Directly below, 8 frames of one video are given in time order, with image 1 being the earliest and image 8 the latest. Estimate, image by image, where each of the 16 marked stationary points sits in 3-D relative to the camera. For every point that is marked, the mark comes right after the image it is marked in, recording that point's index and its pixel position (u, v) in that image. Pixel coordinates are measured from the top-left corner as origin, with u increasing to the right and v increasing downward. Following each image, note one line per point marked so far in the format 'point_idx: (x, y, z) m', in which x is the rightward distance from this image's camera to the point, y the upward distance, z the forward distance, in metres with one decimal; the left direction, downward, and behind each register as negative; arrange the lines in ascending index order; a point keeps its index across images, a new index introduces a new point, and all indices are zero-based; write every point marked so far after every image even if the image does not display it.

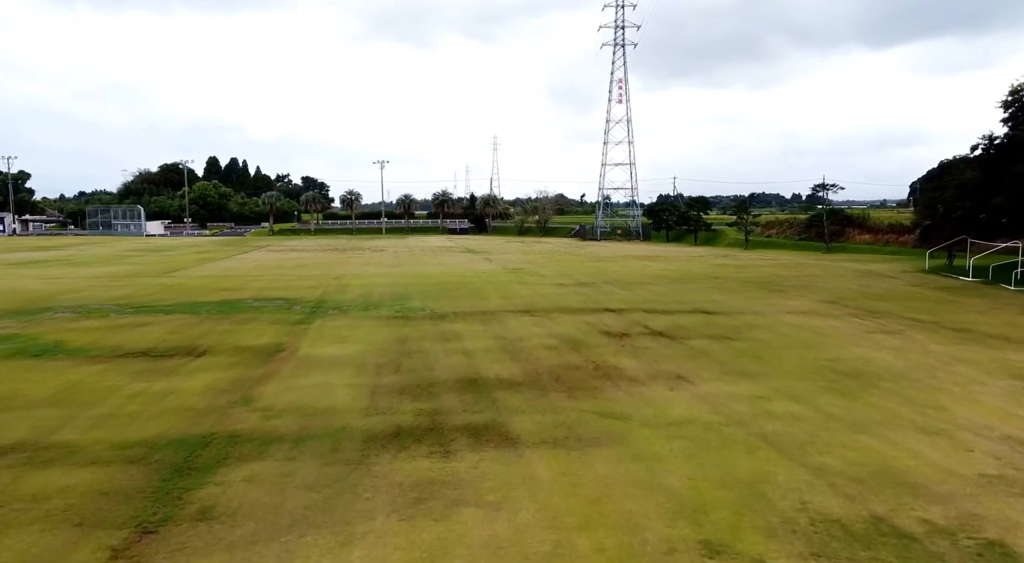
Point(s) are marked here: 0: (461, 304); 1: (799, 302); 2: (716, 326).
0: (-1.6, -0.8, +19.5) m
1: (+9.0, -0.6, +19.3) m
2: (+5.2, -1.1, +15.6) m
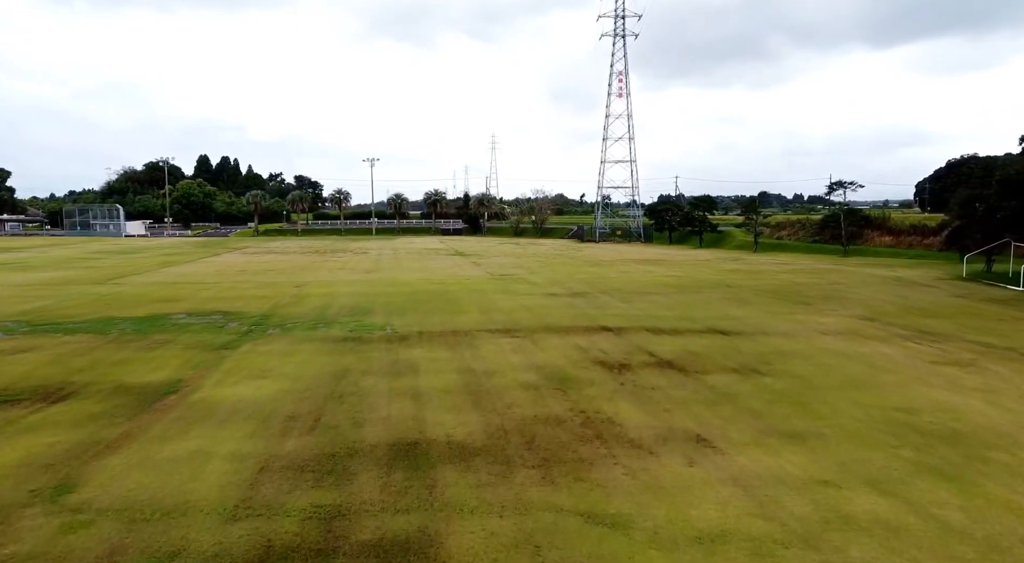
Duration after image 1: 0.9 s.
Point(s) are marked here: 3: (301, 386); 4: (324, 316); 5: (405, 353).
0: (-2.2, -1.1, +16.5) m
1: (+8.5, -1.0, +16.3) m
2: (+4.6, -1.5, +12.6) m
3: (-3.5, -1.7, +10.2) m
4: (-5.3, -1.0, +17.0) m
5: (-2.2, -1.5, +12.8) m
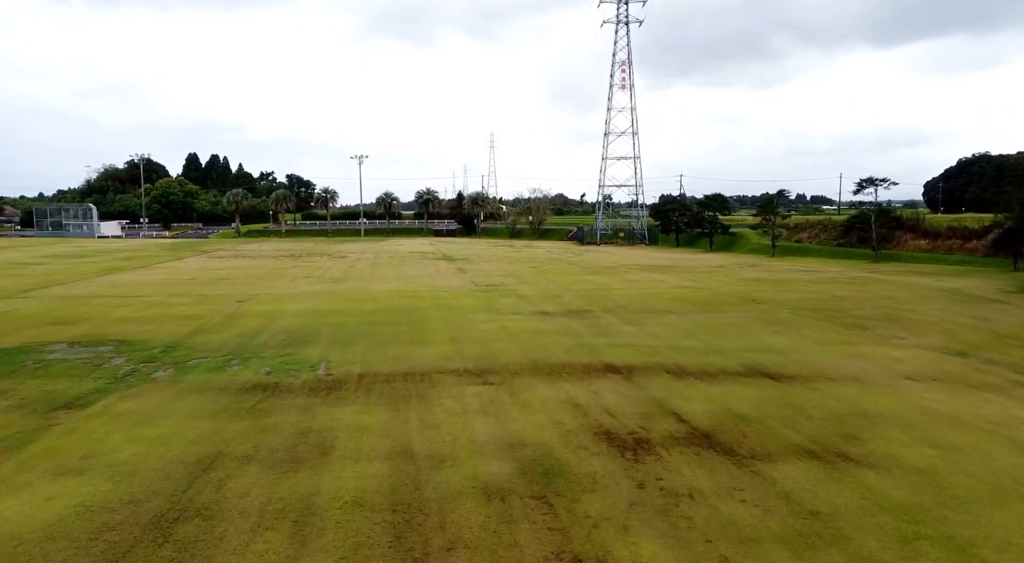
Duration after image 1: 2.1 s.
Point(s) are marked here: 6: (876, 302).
0: (-2.7, -1.5, +12.6) m
1: (+8.0, -1.4, +12.4) m
2: (+4.1, -1.9, +8.7) m
3: (-4.0, -2.2, +6.3) m
4: (-5.7, -1.4, +13.2) m
5: (-2.7, -1.9, +8.9) m
6: (+11.3, -0.6, +19.0) m
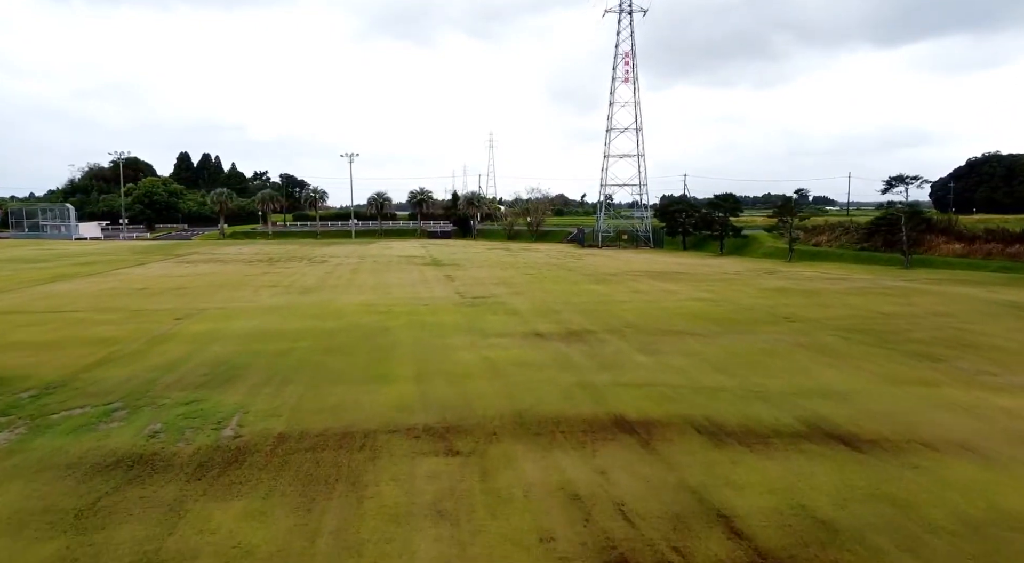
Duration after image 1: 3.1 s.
0: (-3.0, -1.9, +9.6) m
1: (+7.7, -1.8, +9.4) m
2: (+3.8, -2.3, +5.7) m
3: (-4.3, -2.5, +3.3) m
4: (-6.1, -1.8, +10.2) m
5: (-3.0, -2.3, +5.9) m
6: (+11.0, -1.0, +16.0) m
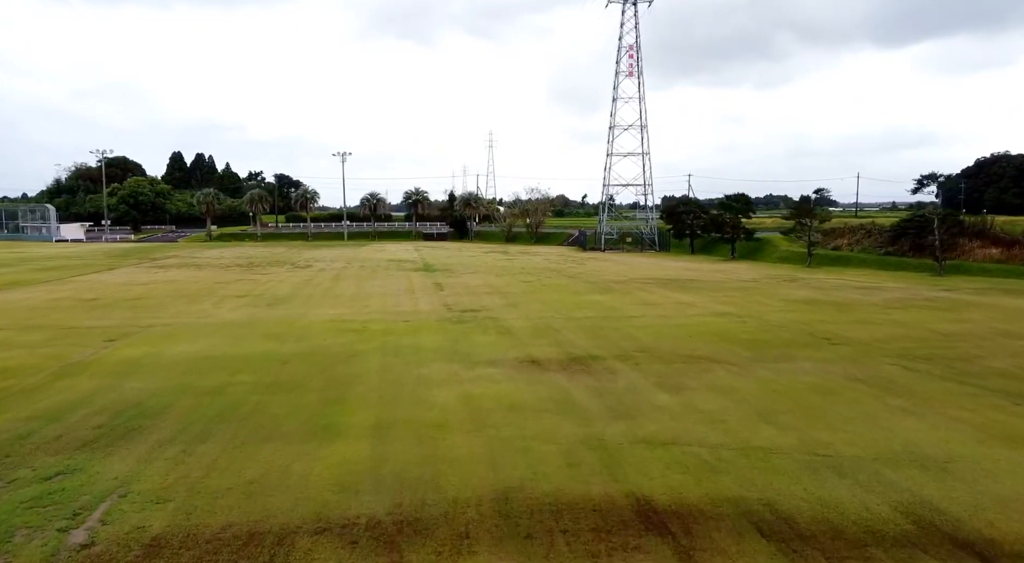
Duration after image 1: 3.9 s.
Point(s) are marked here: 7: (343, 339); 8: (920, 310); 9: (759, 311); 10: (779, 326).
0: (-3.2, -2.2, +7.1) m
1: (+7.5, -2.1, +6.9) m
2: (+3.6, -2.6, +3.2) m
3: (-4.5, -2.9, +0.8) m
4: (-6.2, -2.1, +7.6) m
5: (-3.2, -2.6, +3.4) m
6: (+10.8, -1.4, +13.5) m
7: (-4.0, -1.4, +14.7) m
8: (+12.2, -0.9, +18.3) m
9: (+7.6, -0.9, +18.8) m
10: (+7.0, -1.1, +16.0) m
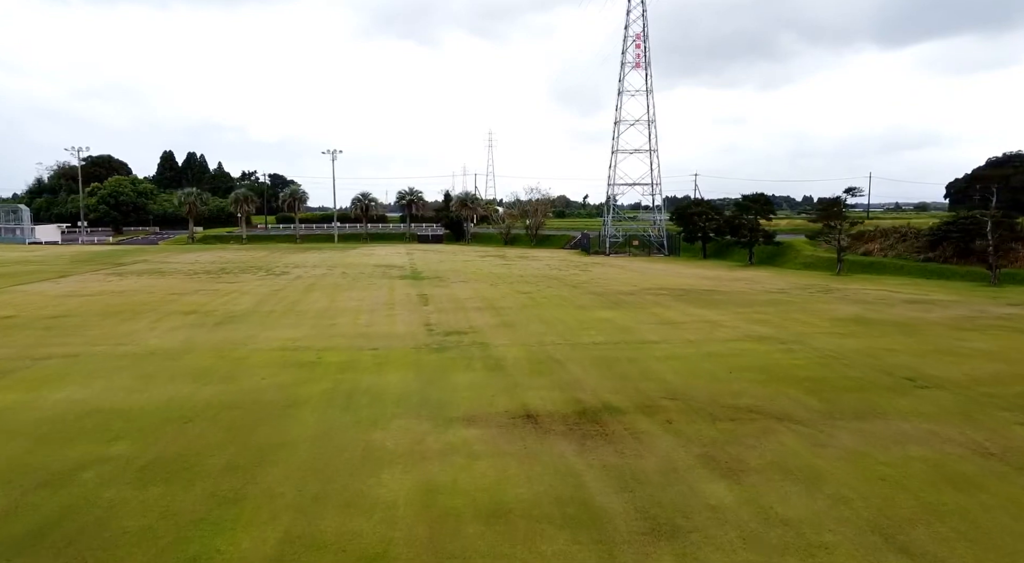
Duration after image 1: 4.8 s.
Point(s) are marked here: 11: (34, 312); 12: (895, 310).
0: (-3.4, -2.6, +3.8) m
1: (+7.3, -2.5, +3.6) m
2: (+3.4, -3.0, -0.1) m
3: (-4.7, -3.3, -2.5) m
4: (-6.4, -2.5, +4.4) m
5: (-3.4, -3.0, +0.1) m
6: (+10.7, -1.8, +10.2) m
7: (-4.2, -1.8, +11.5) m
8: (+12.0, -1.3, +15.0) m
9: (+7.4, -1.3, +15.5) m
10: (+6.9, -1.6, +12.8) m
11: (-14.6, -0.9, +18.7) m
12: (+12.3, -0.8, +19.6) m
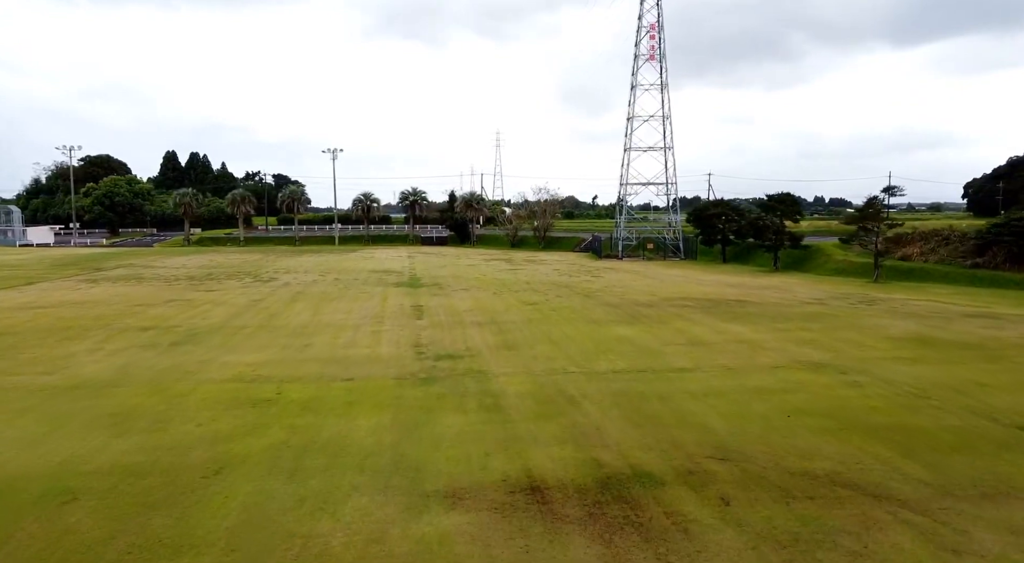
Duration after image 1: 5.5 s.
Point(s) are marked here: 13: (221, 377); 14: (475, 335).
0: (-3.5, -2.9, +1.5) m
1: (+7.2, -2.8, +1.1) m
2: (+3.3, -3.3, -2.5) m
3: (-4.9, -3.6, -4.8) m
4: (-6.5, -2.8, +2.1) m
5: (-3.6, -3.3, -2.2) m
6: (+10.7, -2.1, +7.6) m
7: (-4.2, -2.1, +9.1) m
8: (+12.1, -1.6, +12.4) m
9: (+7.5, -1.6, +13.0) m
10: (+6.9, -1.9, +10.3) m
11: (-14.4, -1.2, +16.5) m
12: (+12.4, -1.2, +17.0) m
13: (-5.4, -1.8, +11.5) m
14: (-1.0, -1.3, +15.9) m
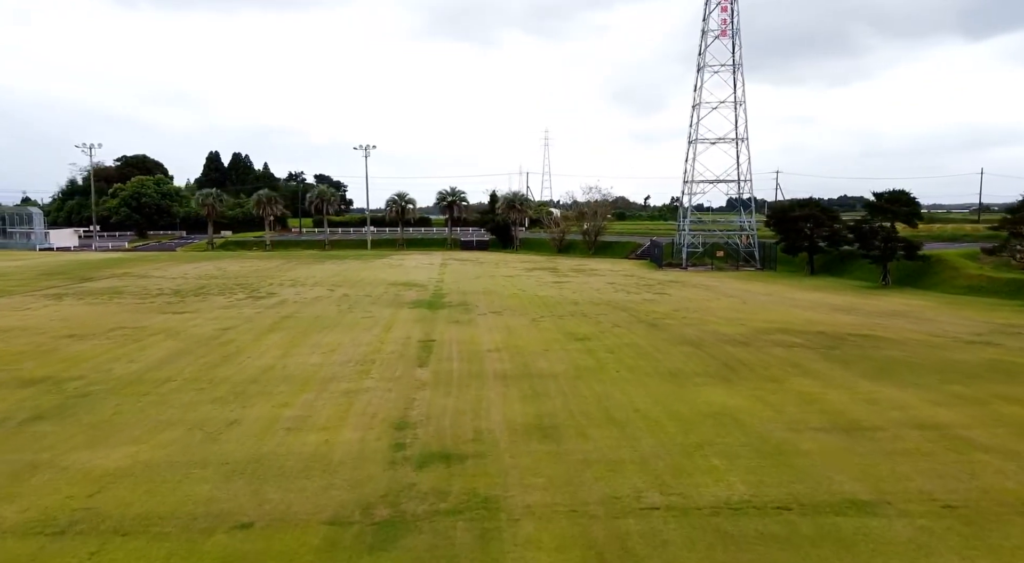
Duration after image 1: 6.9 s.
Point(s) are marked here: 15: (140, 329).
0: (-3.9, -3.6, -3.7) m
1: (+6.7, -3.6, -4.9) m
2: (+2.5, -4.0, -8.2) m
3: (-5.9, -4.2, -9.9) m
4: (-6.9, -3.4, -2.9) m
5: (-4.3, -3.9, -7.4) m
6: (+10.6, -2.9, +1.3) m
7: (-4.0, -2.7, +4.0) m
8: (+12.5, -2.4, +6.0) m
9: (+7.9, -2.4, +6.9) m
10: (+7.1, -2.6, +4.3) m
11: (-13.7, -1.8, +12.1) m
12: (+13.1, -2.0, +10.6) m
13: (-5.1, -2.4, +6.5) m
14: (-0.4, -2.0, +10.5) m
15: (-10.2, -1.3, +17.0) m
